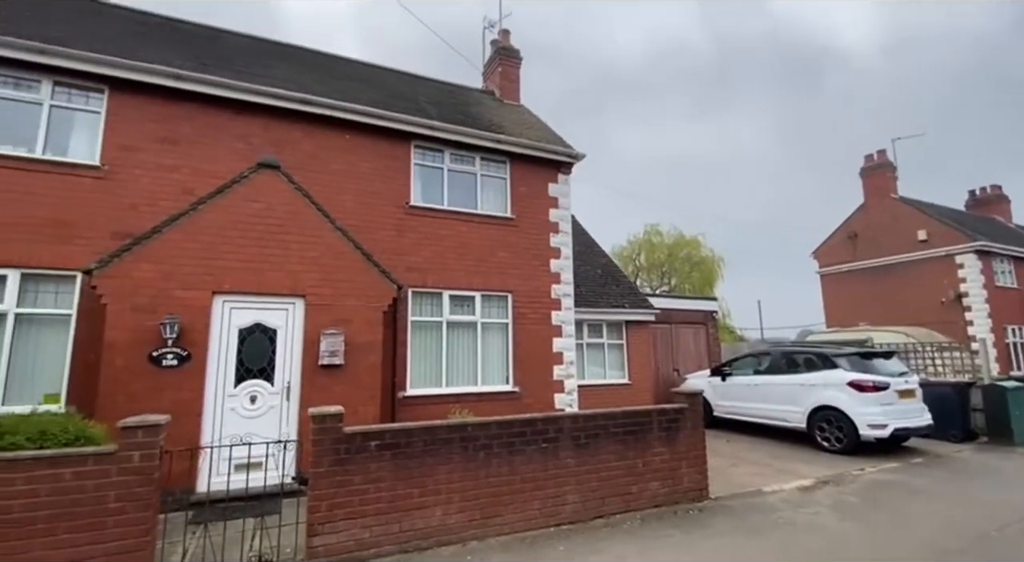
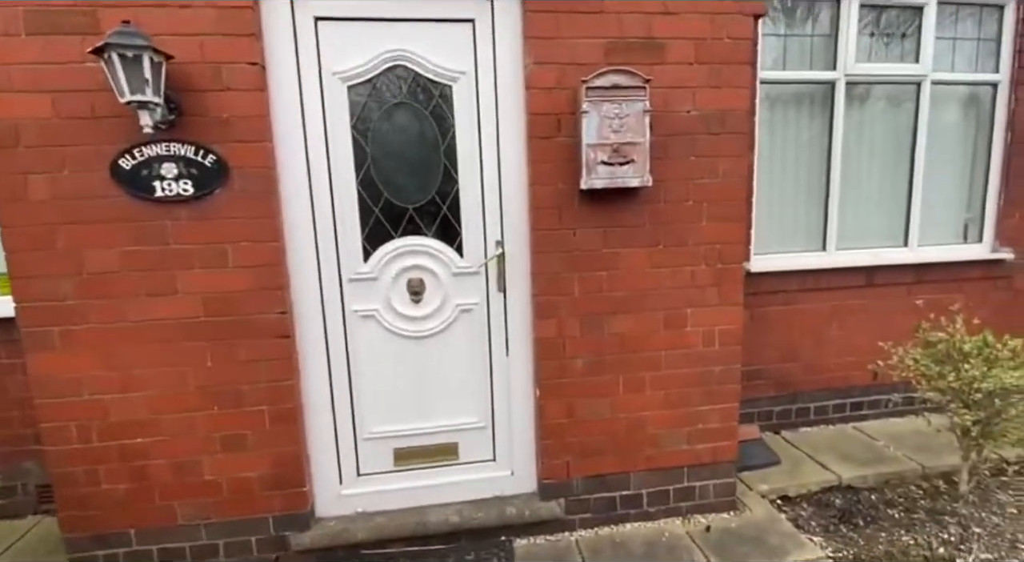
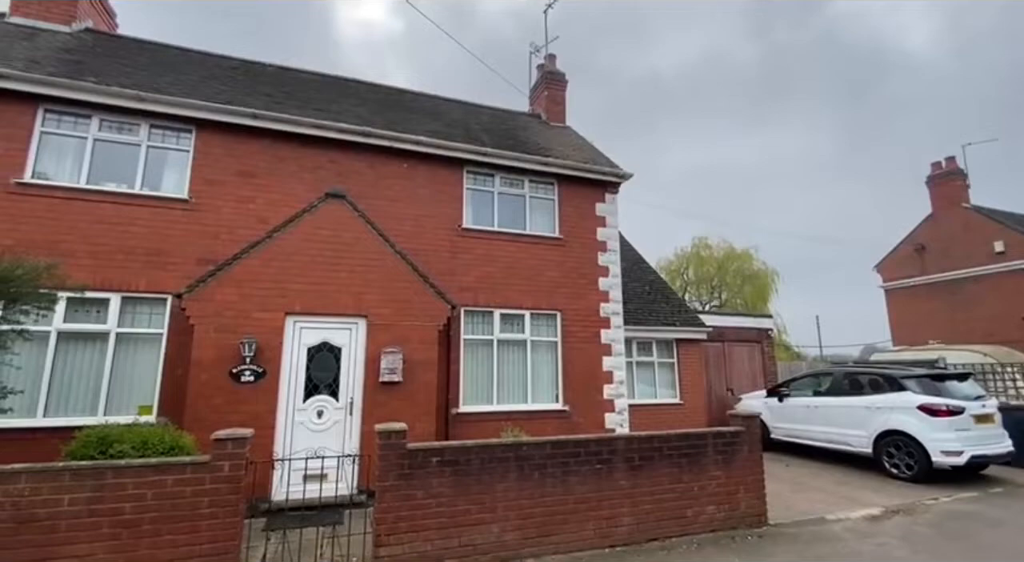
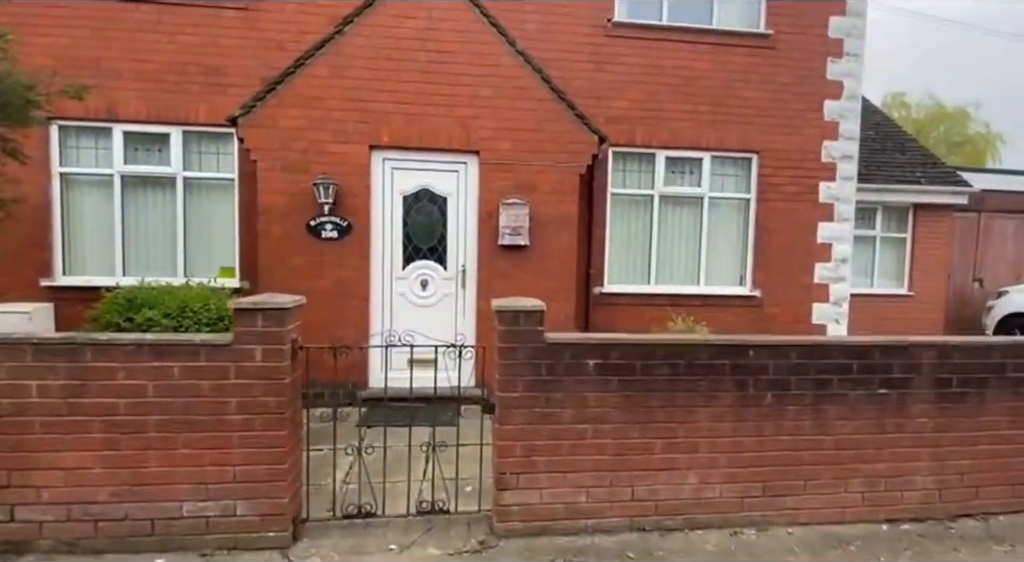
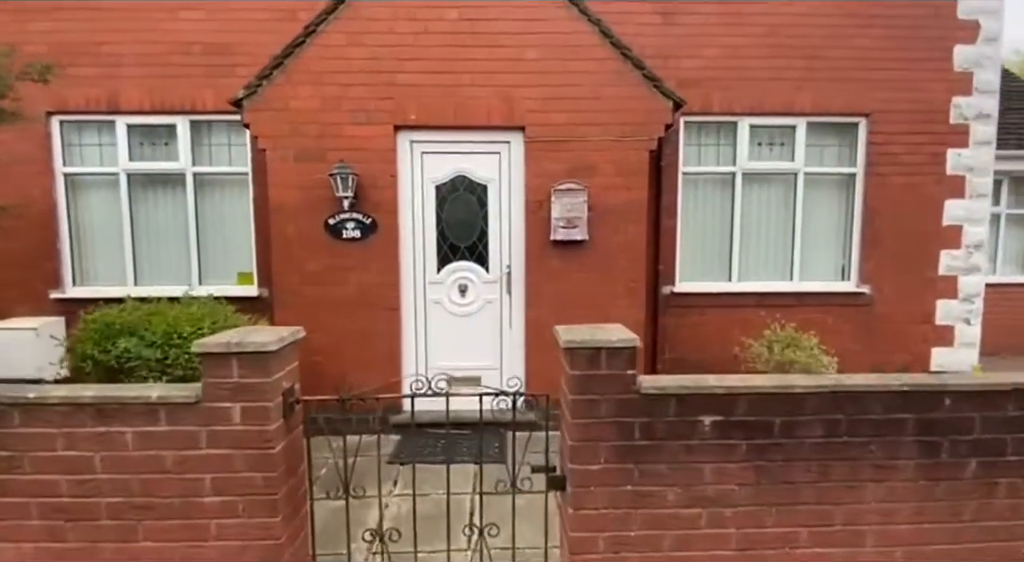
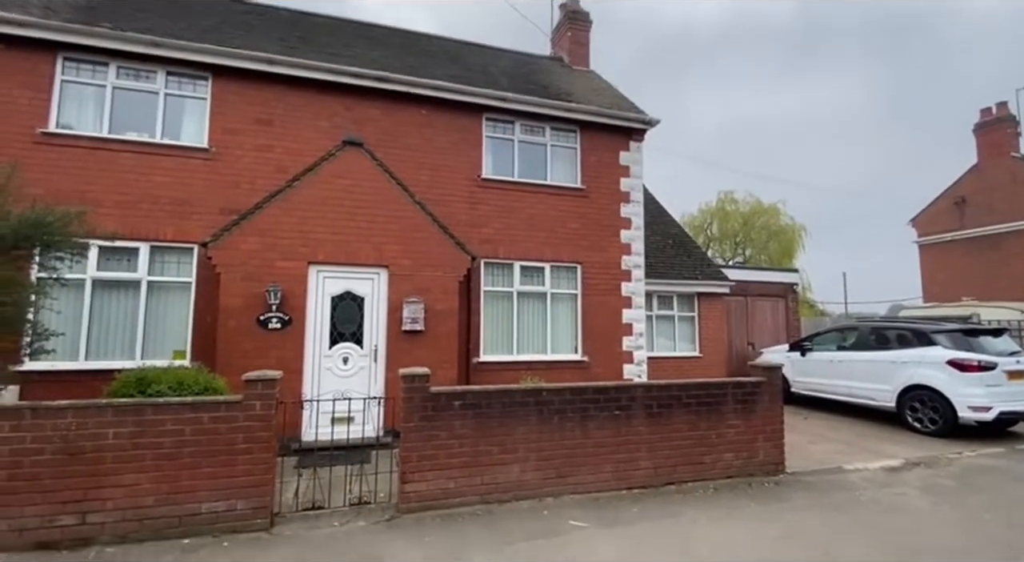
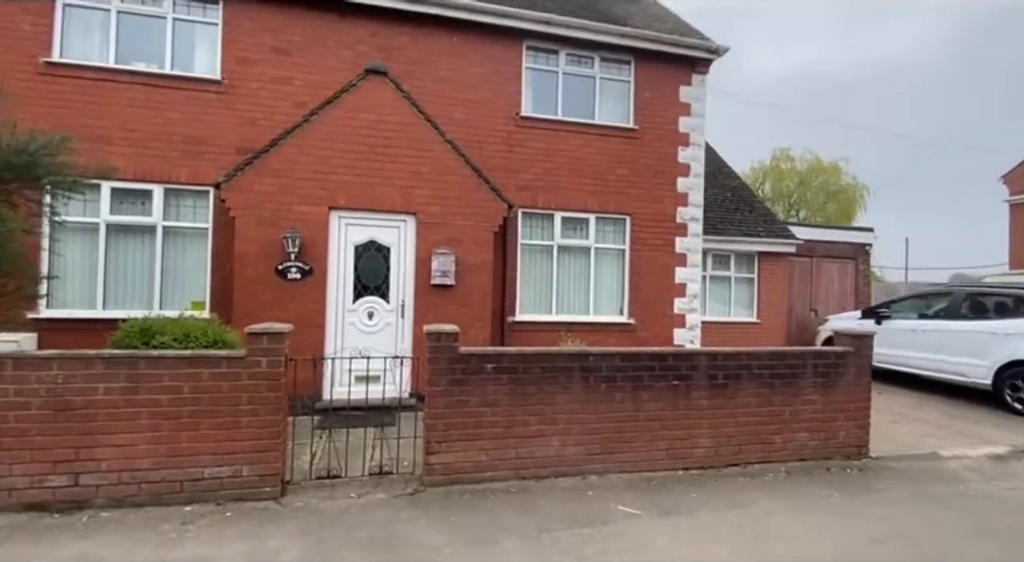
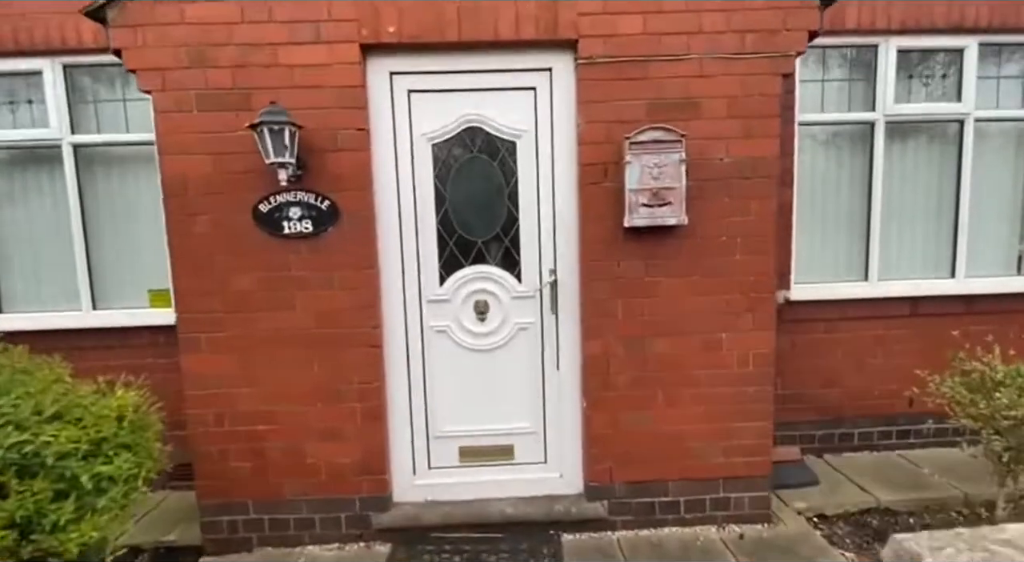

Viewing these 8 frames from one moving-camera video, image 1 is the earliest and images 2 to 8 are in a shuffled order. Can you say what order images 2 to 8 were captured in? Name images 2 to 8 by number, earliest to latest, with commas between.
3, 6, 7, 4, 5, 8, 2
